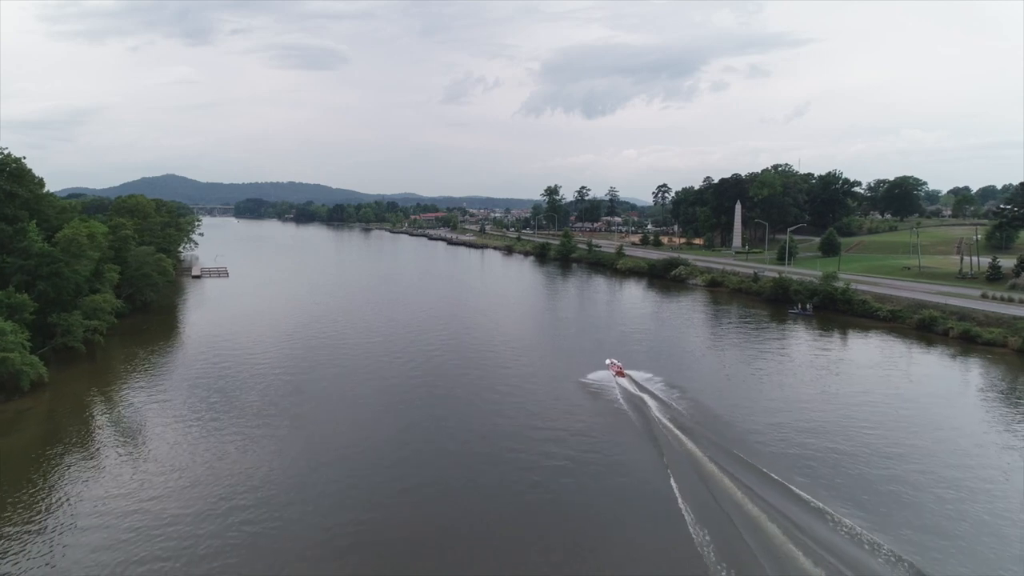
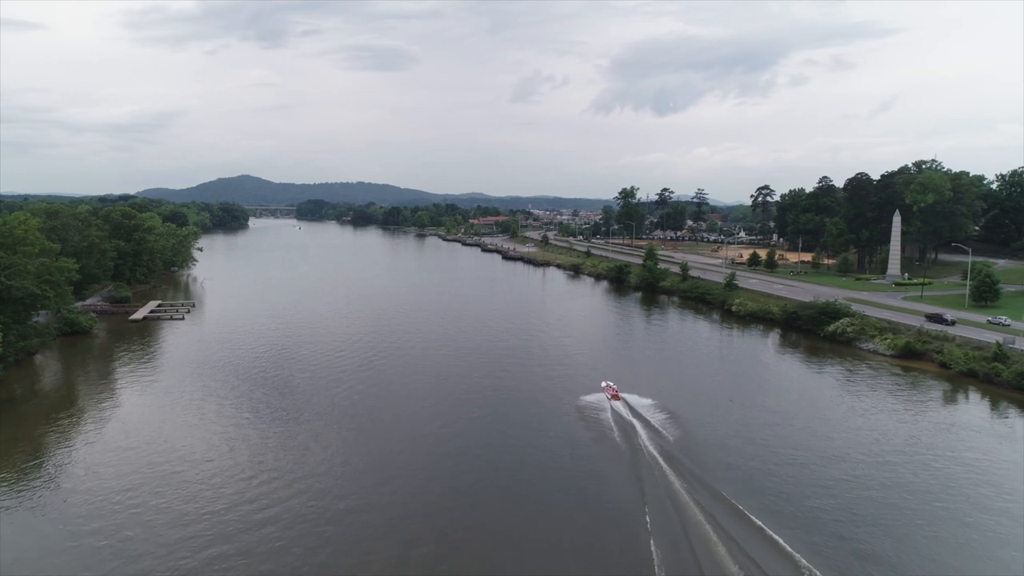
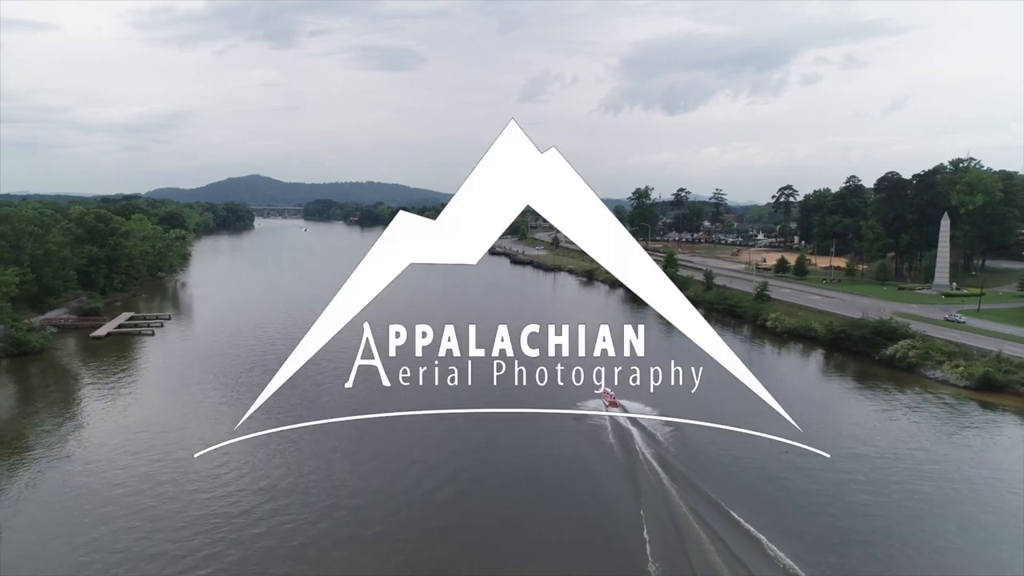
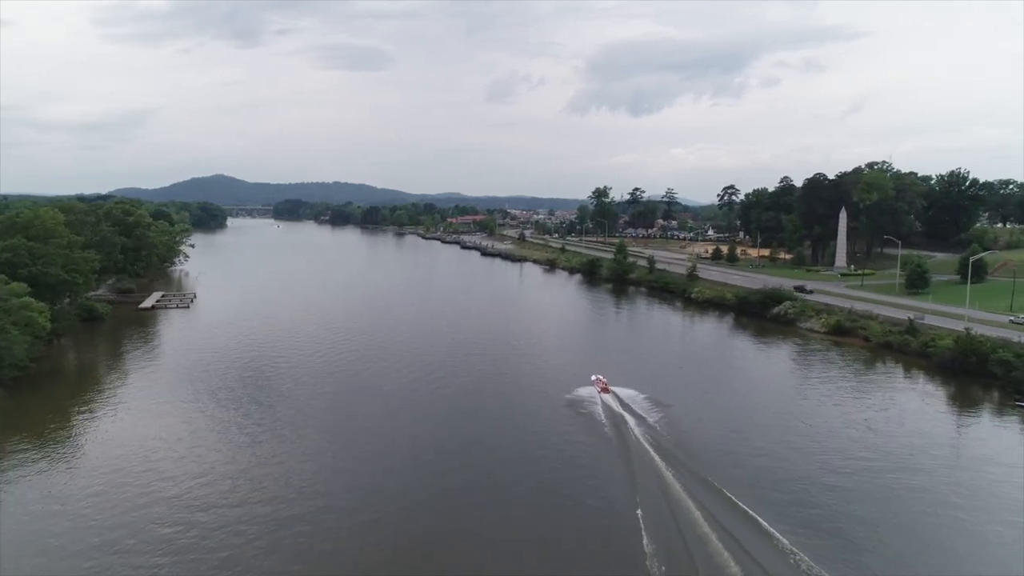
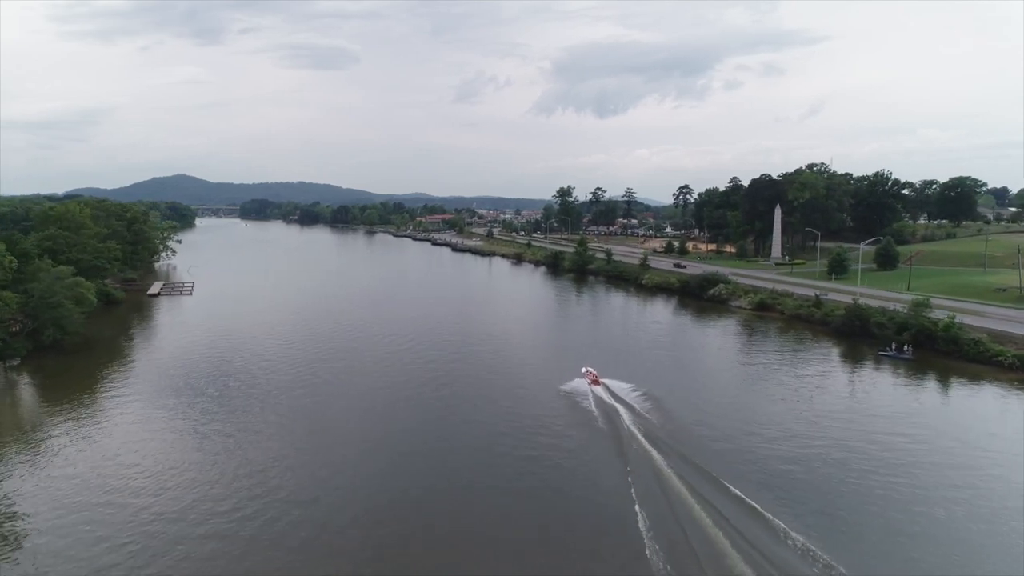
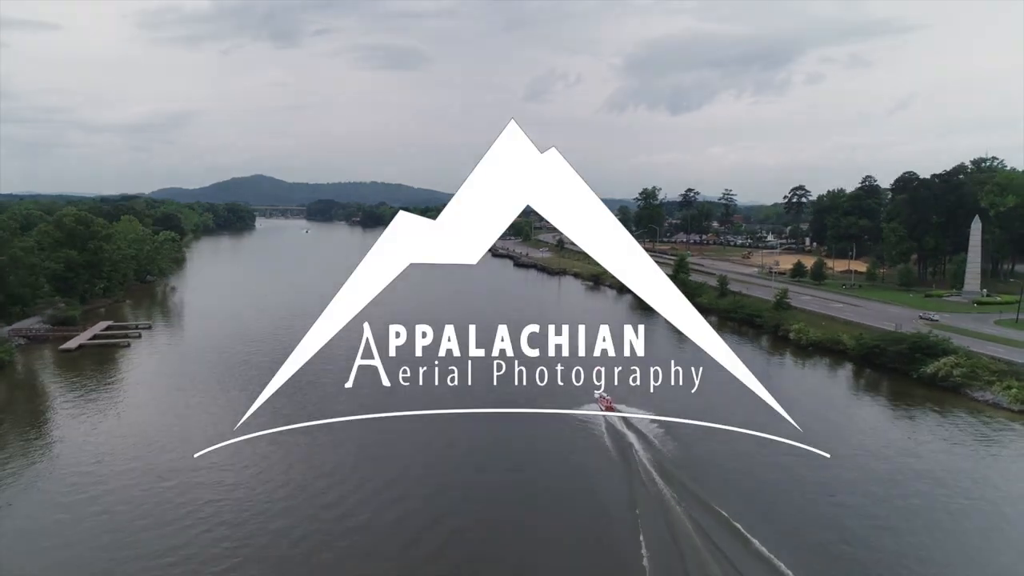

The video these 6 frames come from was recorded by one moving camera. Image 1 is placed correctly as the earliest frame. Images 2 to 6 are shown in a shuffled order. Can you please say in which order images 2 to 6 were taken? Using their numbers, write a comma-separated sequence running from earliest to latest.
5, 4, 2, 3, 6
